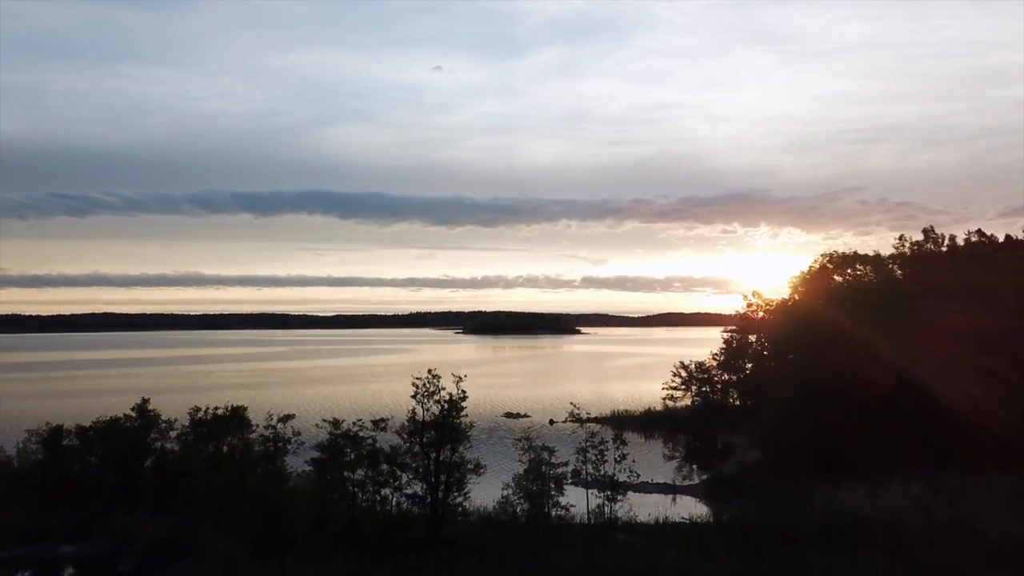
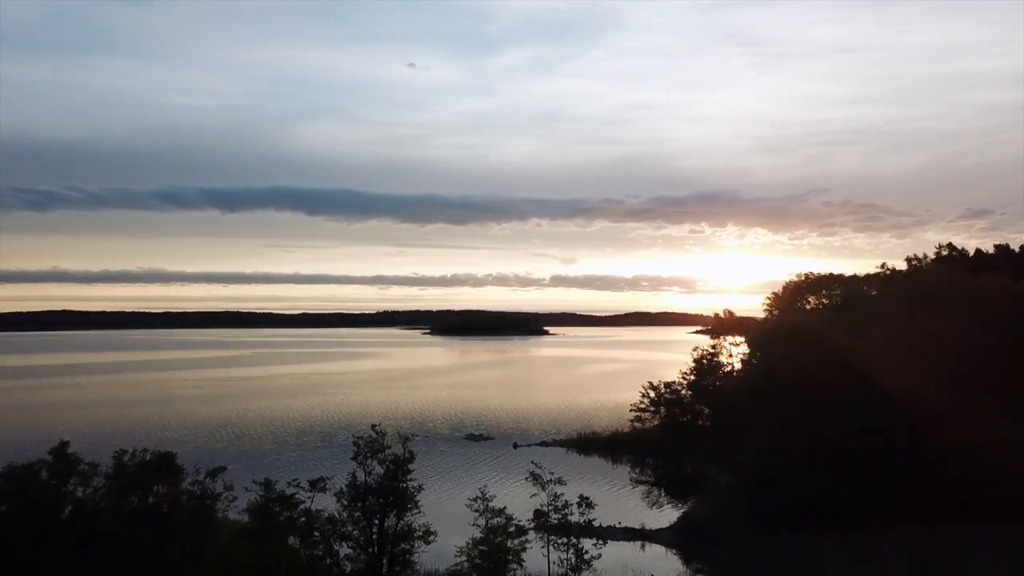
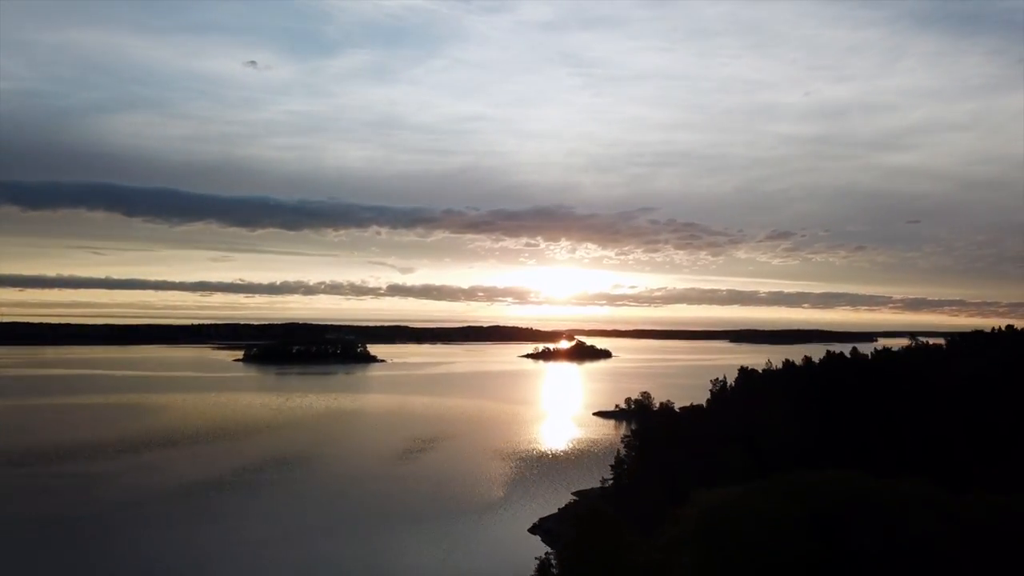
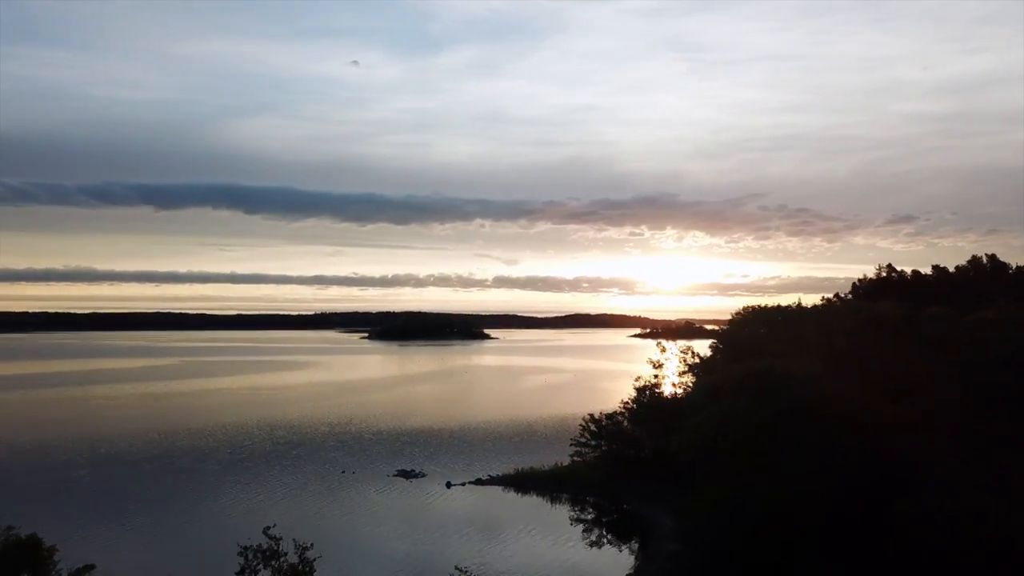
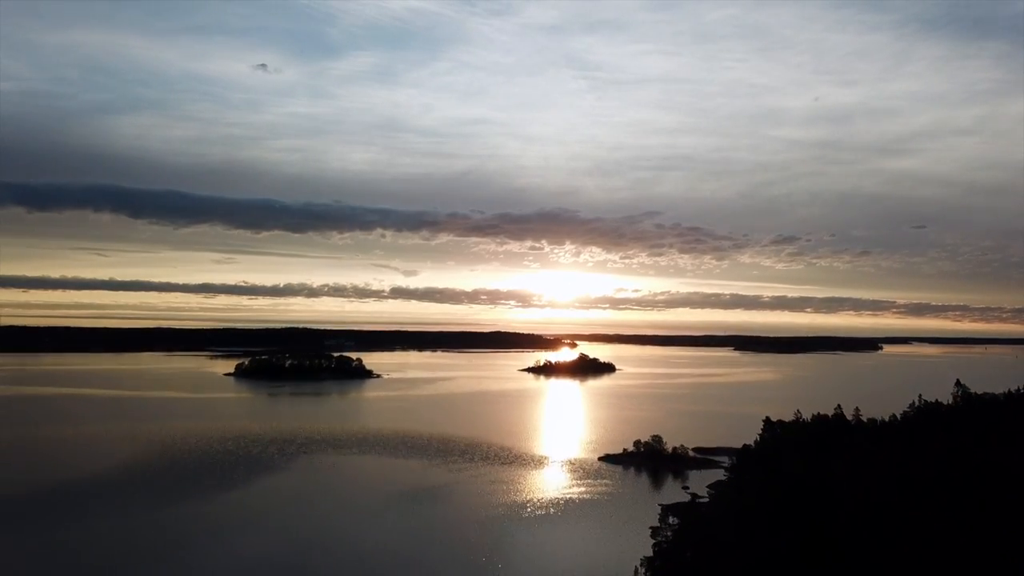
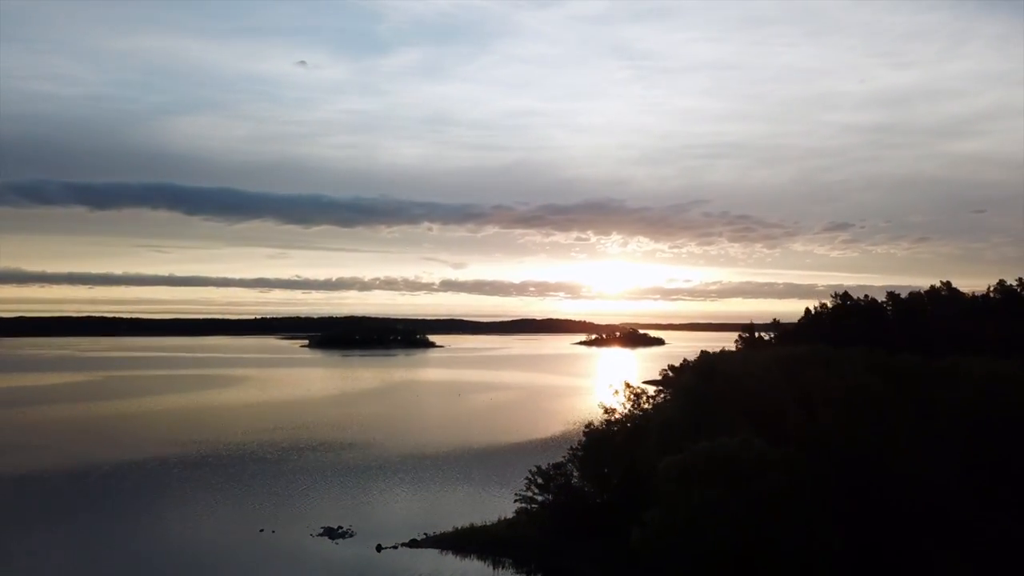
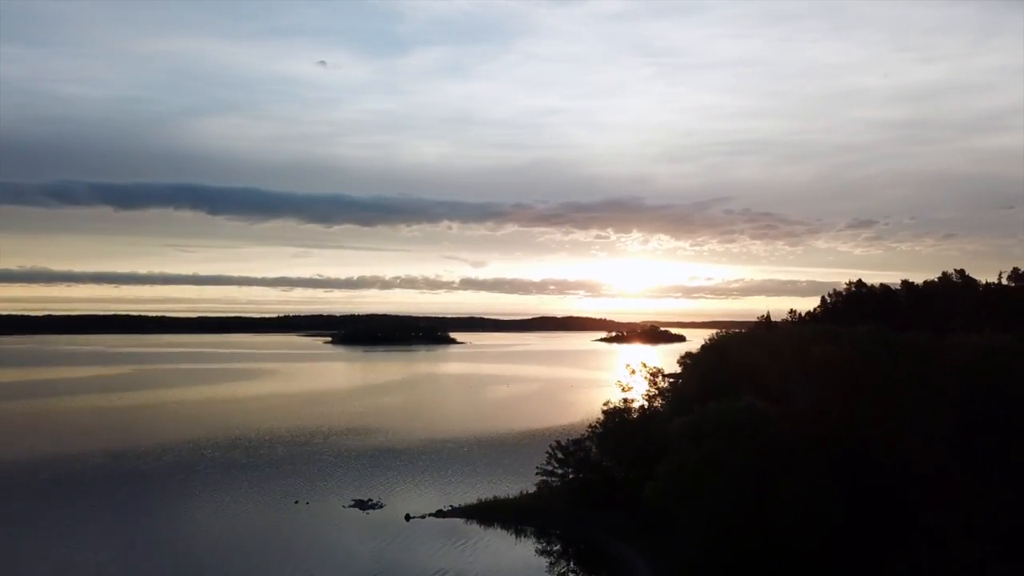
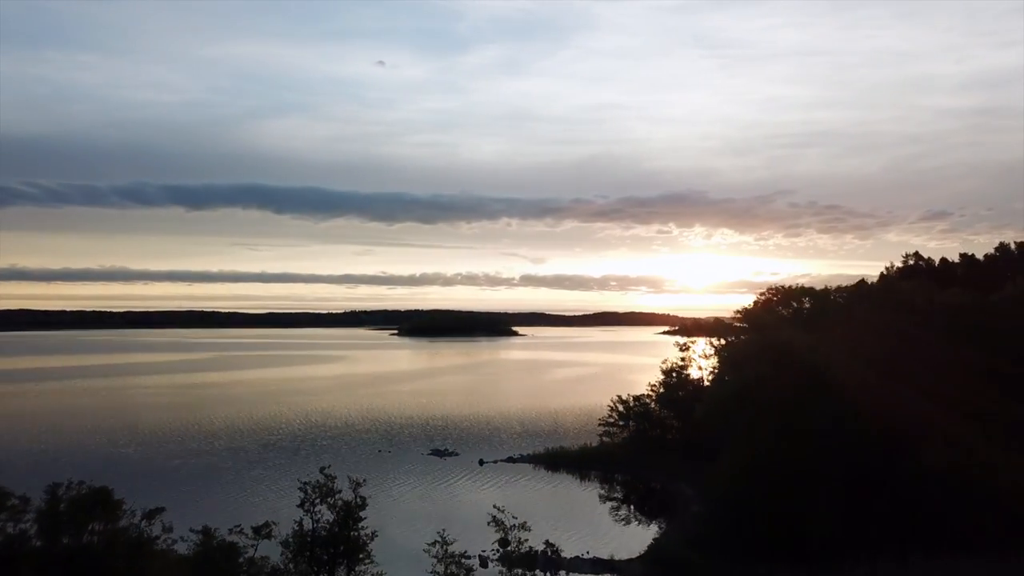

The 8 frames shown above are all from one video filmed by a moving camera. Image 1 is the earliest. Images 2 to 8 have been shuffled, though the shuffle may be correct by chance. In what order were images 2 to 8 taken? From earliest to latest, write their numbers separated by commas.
2, 8, 4, 7, 6, 3, 5
